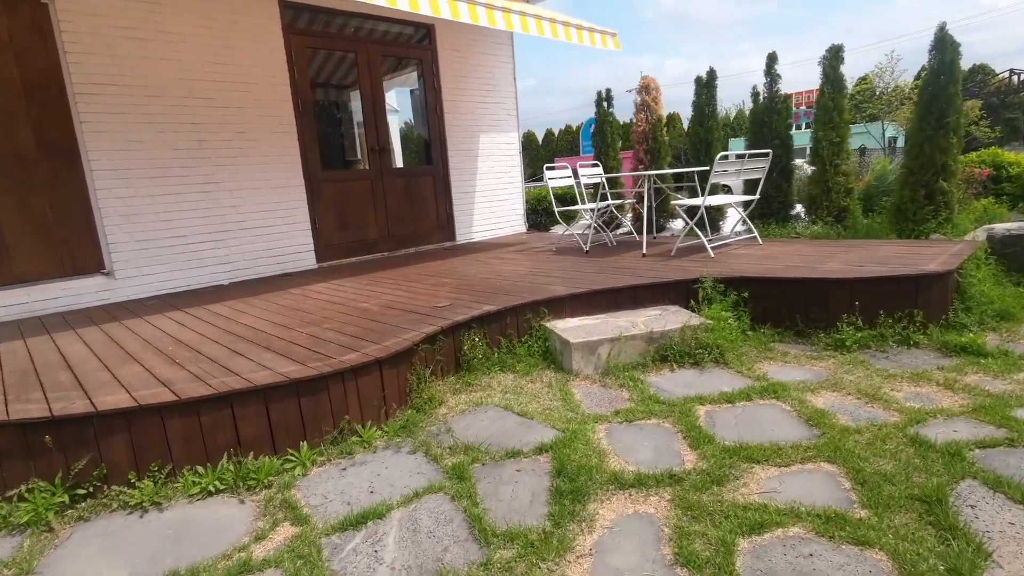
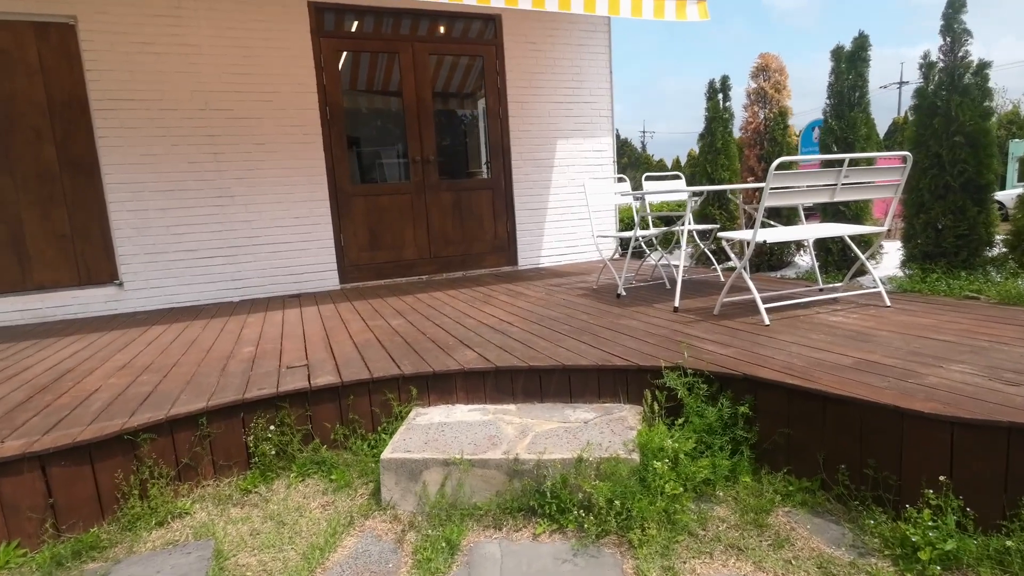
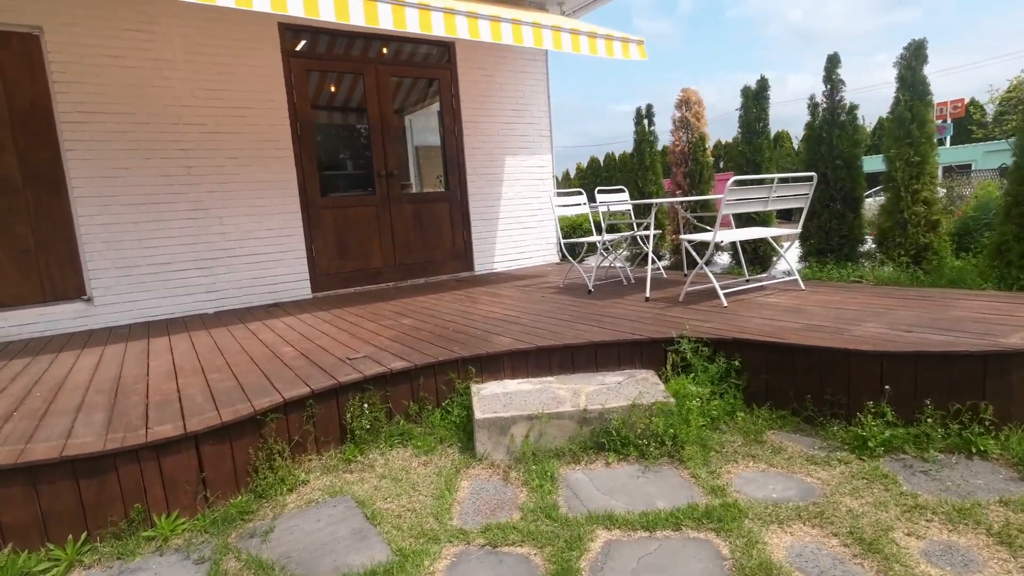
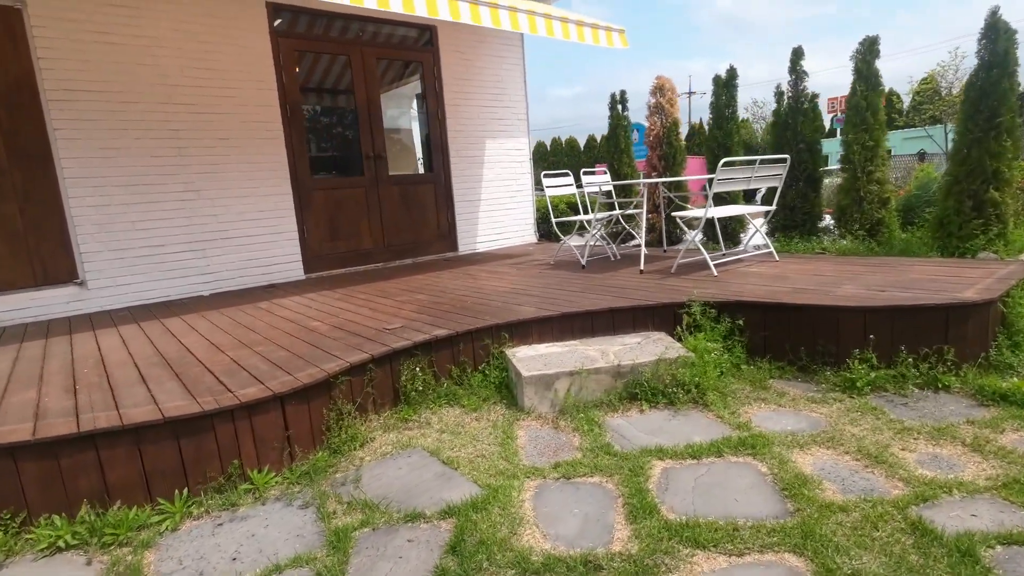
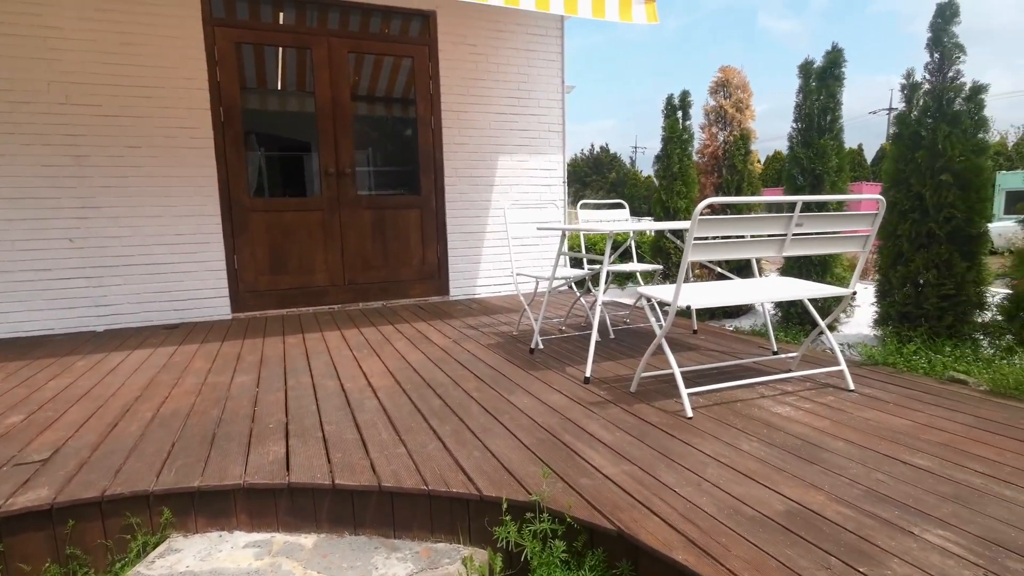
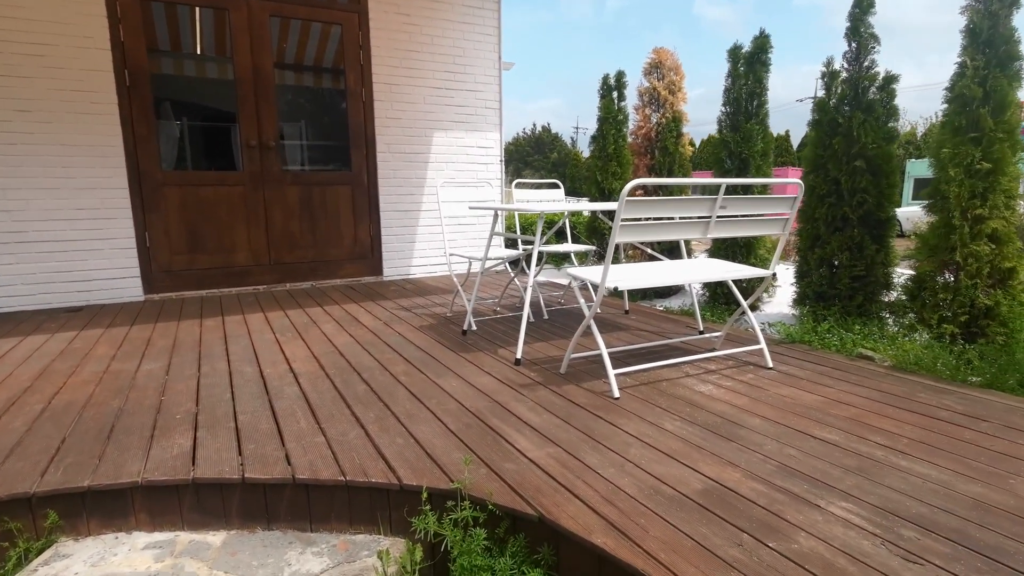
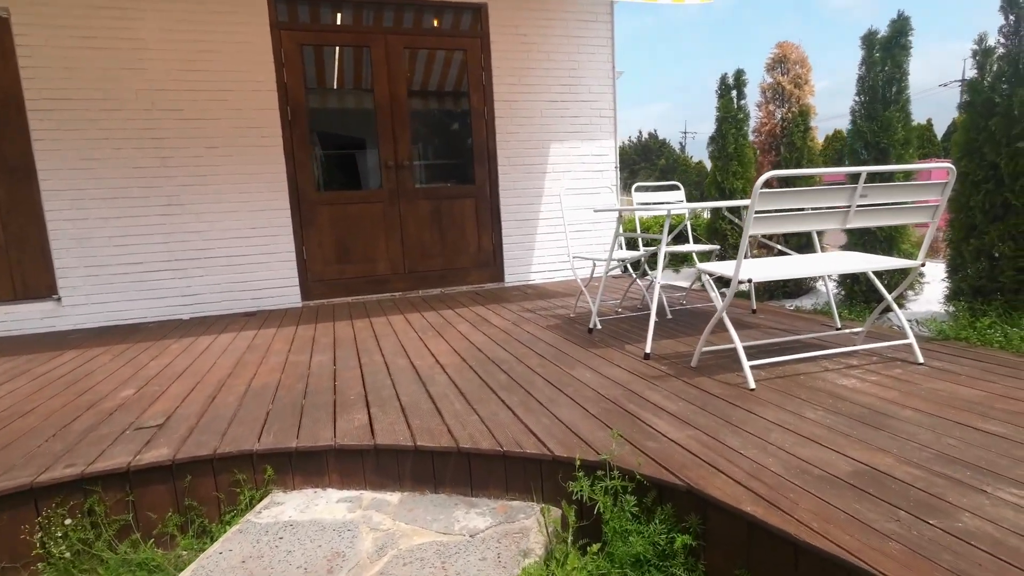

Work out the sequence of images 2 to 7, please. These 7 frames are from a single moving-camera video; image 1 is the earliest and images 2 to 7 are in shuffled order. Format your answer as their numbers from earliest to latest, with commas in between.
4, 3, 2, 7, 5, 6
